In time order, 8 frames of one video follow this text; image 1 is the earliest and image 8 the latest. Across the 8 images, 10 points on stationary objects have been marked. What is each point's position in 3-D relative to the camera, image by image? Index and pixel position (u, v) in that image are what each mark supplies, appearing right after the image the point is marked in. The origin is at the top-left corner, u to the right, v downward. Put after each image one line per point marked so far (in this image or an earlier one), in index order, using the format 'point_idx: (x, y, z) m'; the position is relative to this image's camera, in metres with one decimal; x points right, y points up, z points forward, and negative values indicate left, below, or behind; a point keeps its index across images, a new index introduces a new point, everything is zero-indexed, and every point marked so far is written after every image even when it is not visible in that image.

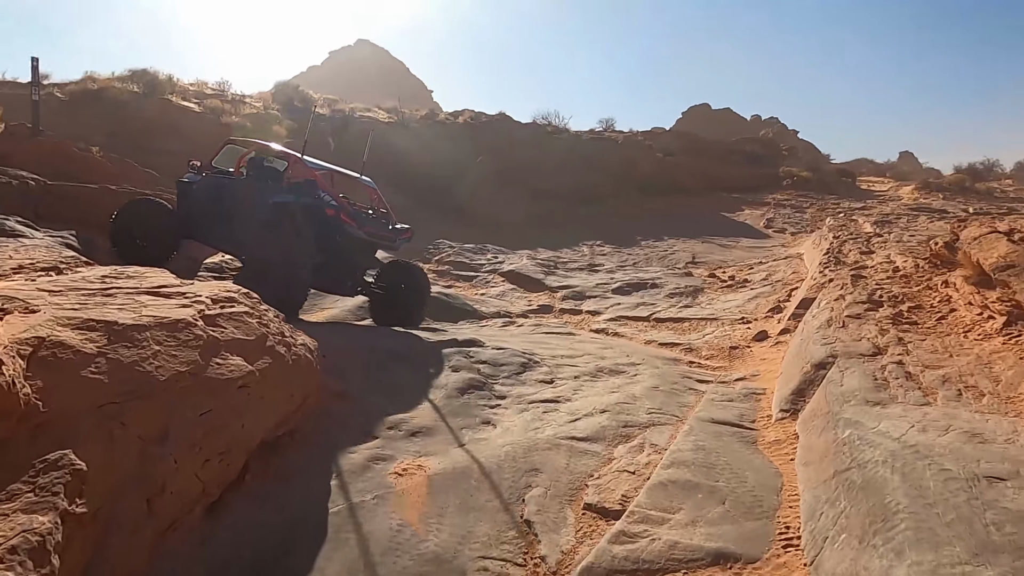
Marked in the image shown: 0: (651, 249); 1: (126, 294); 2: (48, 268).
0: (+3.6, +1.0, +17.0) m
1: (-2.2, 0.0, +3.7) m
2: (-3.0, +0.1, +4.3) m
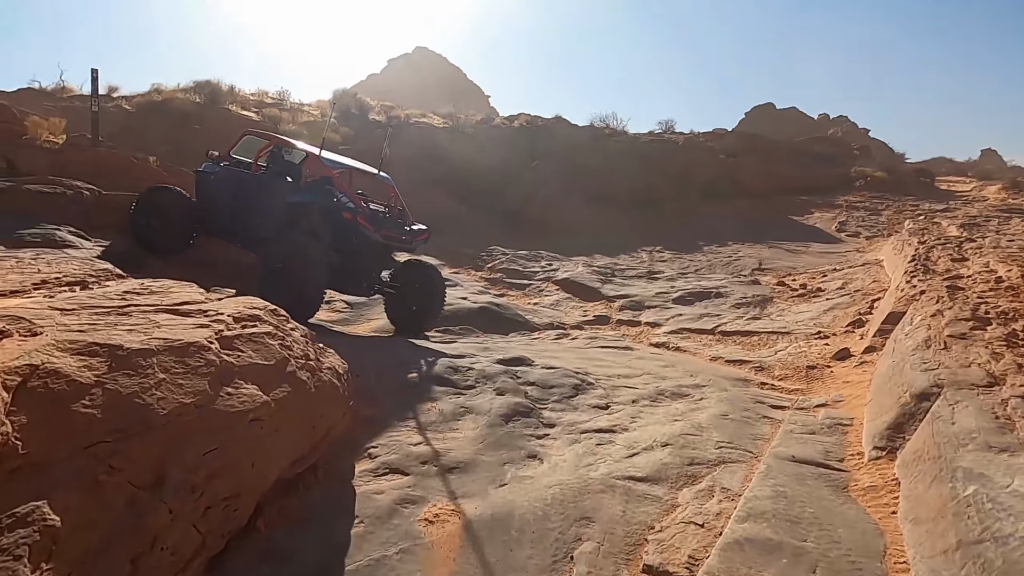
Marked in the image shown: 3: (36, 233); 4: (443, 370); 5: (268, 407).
0: (+5.0, +0.8, +16.2) m
1: (-1.9, -0.1, +3.5) m
2: (-2.7, 0.0, +4.1) m
3: (-4.9, +0.6, +6.8) m
4: (-0.5, -0.6, +4.9) m
5: (-1.1, -0.5, +2.9) m
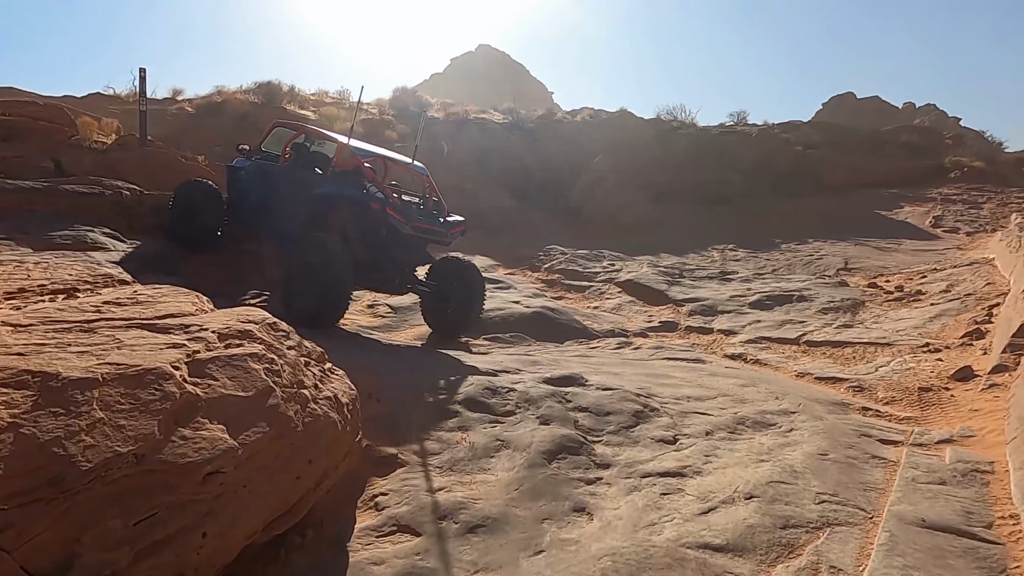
0: (+6.4, +0.8, +14.9) m
1: (-1.8, -0.2, +2.9) m
2: (-2.5, 0.0, +3.6) m
3: (-4.4, +0.5, +6.5) m
4: (-0.2, -0.7, +4.2) m
5: (-1.0, -0.6, +2.3) m
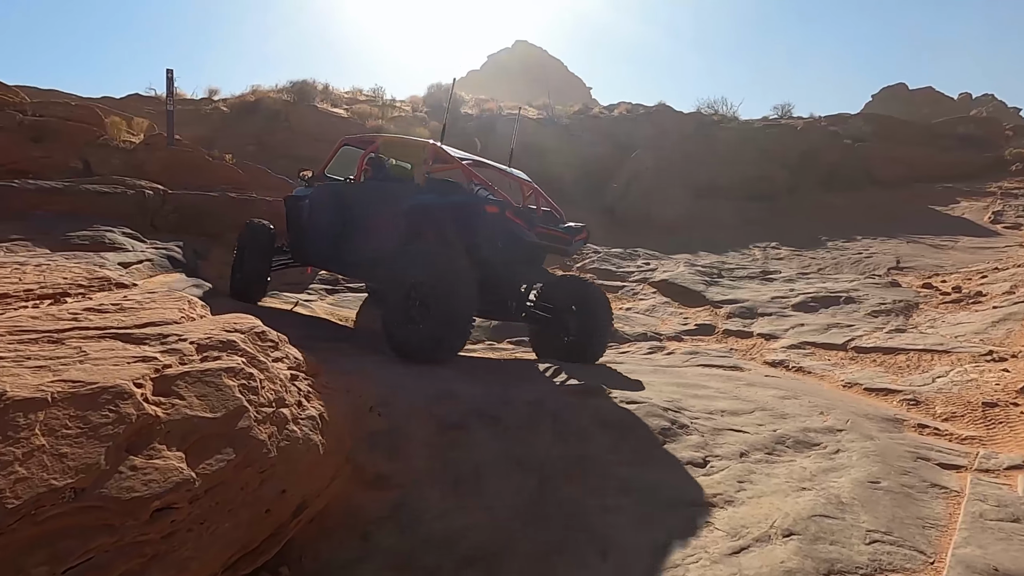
0: (+7.1, +0.8, +14.2) m
1: (-1.8, -0.2, +2.7) m
2: (-2.4, 0.0, +3.4) m
3: (-4.2, +0.5, +6.4) m
4: (-0.1, -0.7, +3.9) m
5: (-1.0, -0.6, +2.0) m
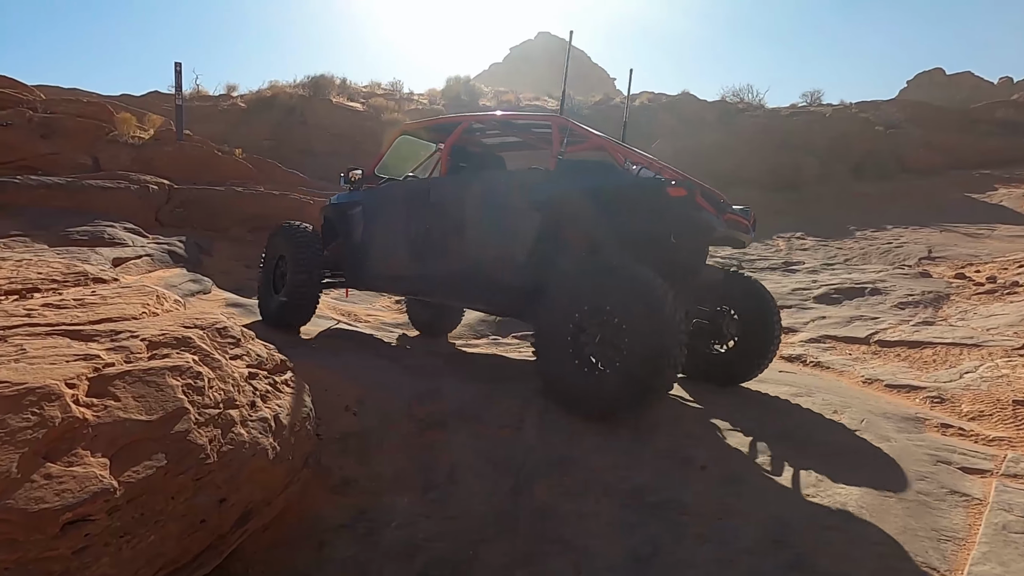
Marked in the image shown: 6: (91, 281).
0: (+7.4, +1.0, +13.7) m
1: (-1.9, -0.2, +2.6) m
2: (-2.5, 0.0, +3.3) m
3: (-4.1, +0.5, +6.4) m
4: (-0.2, -0.6, +3.7) m
5: (-1.1, -0.6, +1.9) m
6: (-2.5, 0.0, +3.8) m
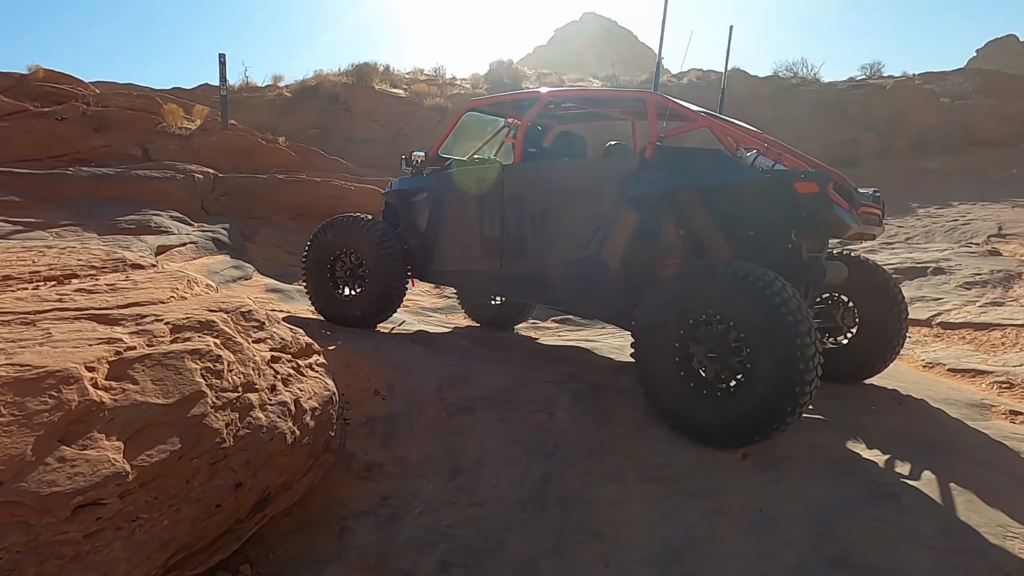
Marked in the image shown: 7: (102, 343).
0: (+8.3, +1.4, +13.0) m
1: (-1.8, -0.1, +2.6) m
2: (-2.4, +0.1, +3.4) m
3: (-3.8, +0.7, +6.5) m
4: (0.0, -0.5, +3.6) m
5: (-1.1, -0.5, +1.8) m
6: (-2.3, +0.1, +3.9) m
7: (-1.5, -0.2, +2.4) m
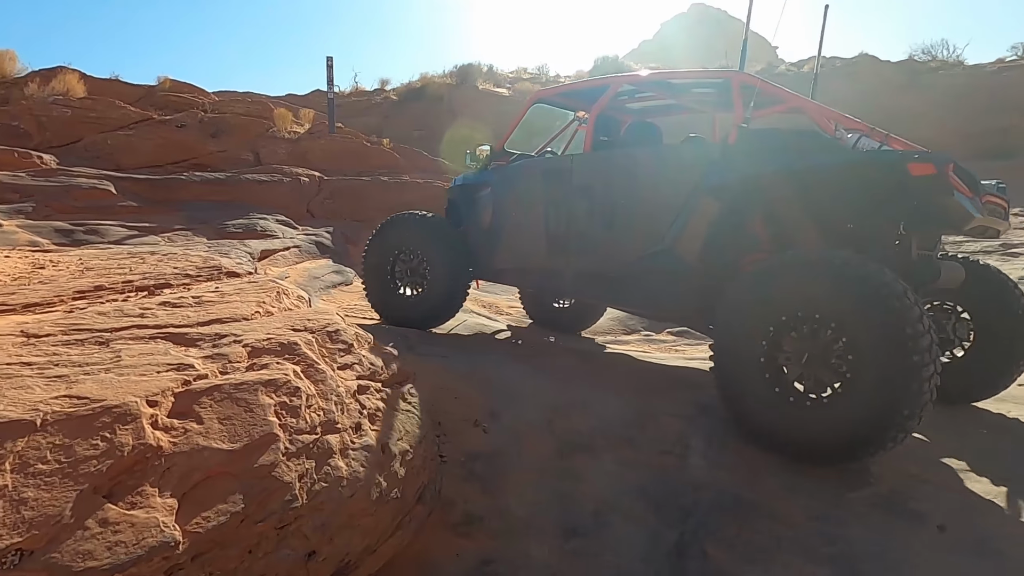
0: (+10.2, +1.2, +11.1) m
1: (-1.4, -0.2, +2.3) m
2: (-1.8, 0.0, +3.2) m
3: (-2.7, +0.6, +6.5) m
4: (+0.5, -0.6, +3.1) m
5: (-0.8, -0.6, +1.5) m
6: (-1.6, +0.1, +3.7) m
7: (-1.1, -0.3, +2.1) m
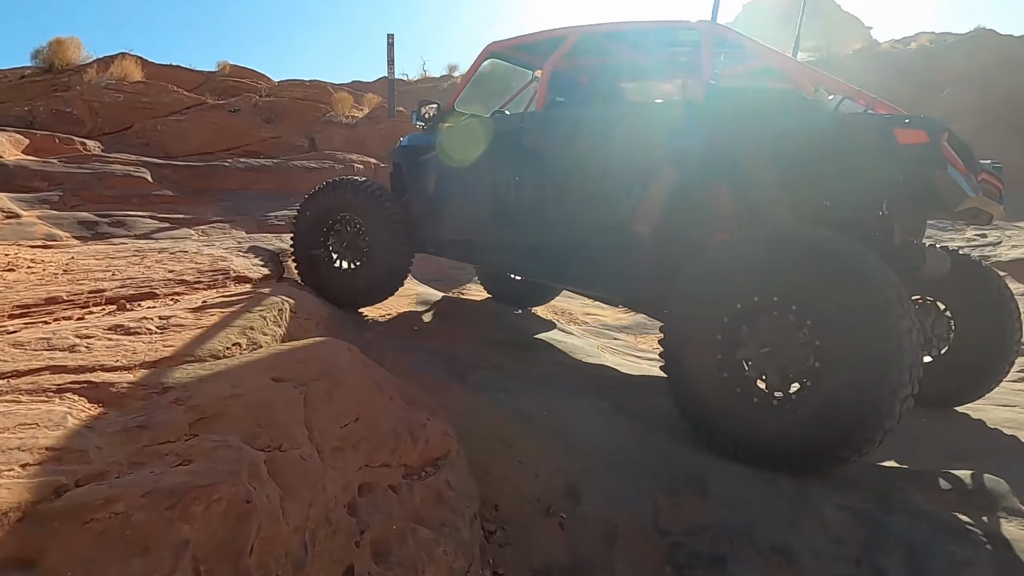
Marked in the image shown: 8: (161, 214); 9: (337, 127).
0: (+11.3, +1.1, +9.0) m
1: (-1.1, -0.2, +1.5) m
2: (-1.5, 0.0, +2.4) m
3: (-2.0, +0.6, +5.8) m
4: (+0.8, -0.7, +2.1) m
5: (-0.7, -0.7, +0.6) m
6: (-1.3, 0.0, +2.9) m
7: (-0.9, -0.3, +1.2) m
8: (-2.9, +0.6, +5.4) m
9: (-2.3, +2.2, +8.8) m
